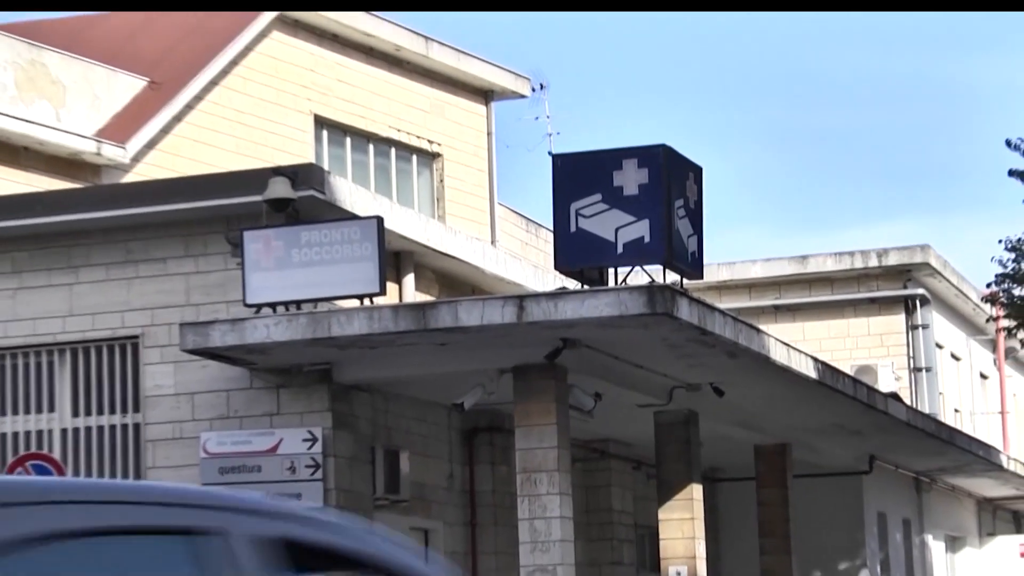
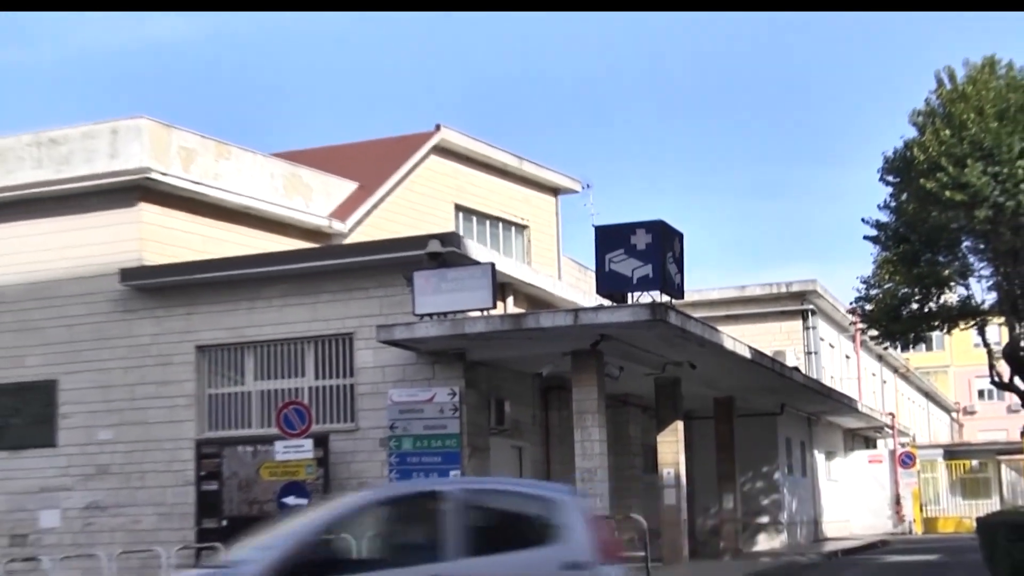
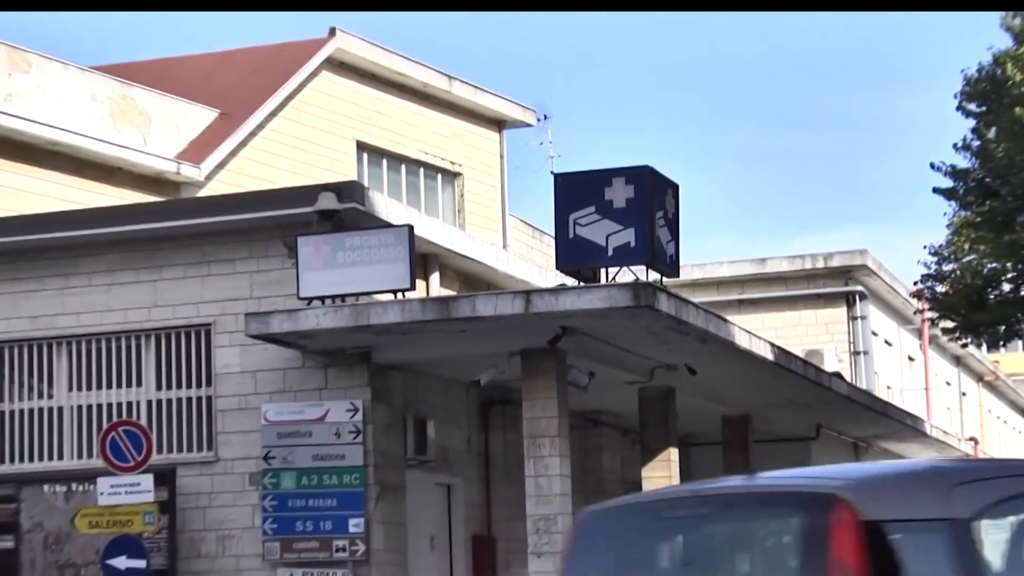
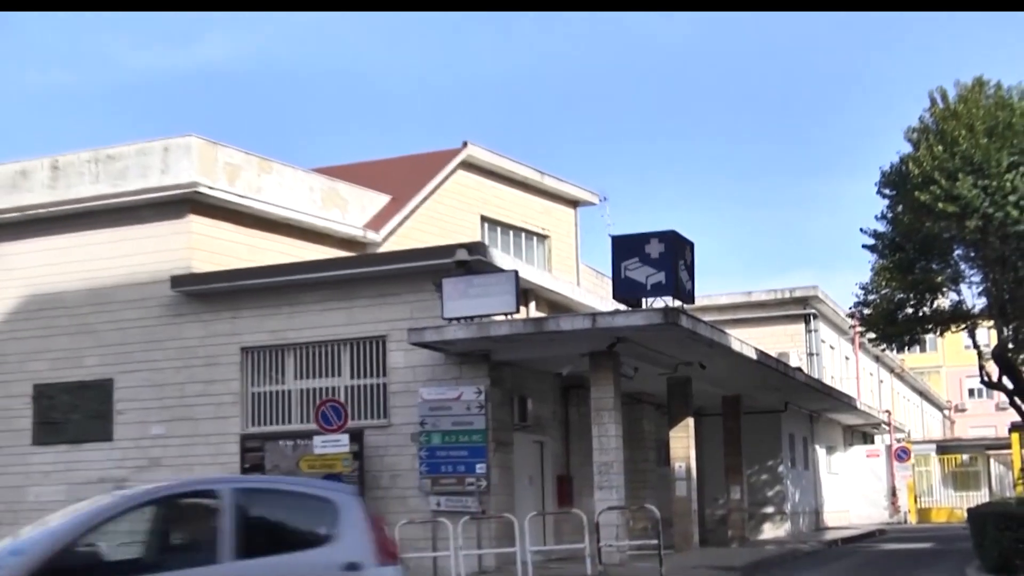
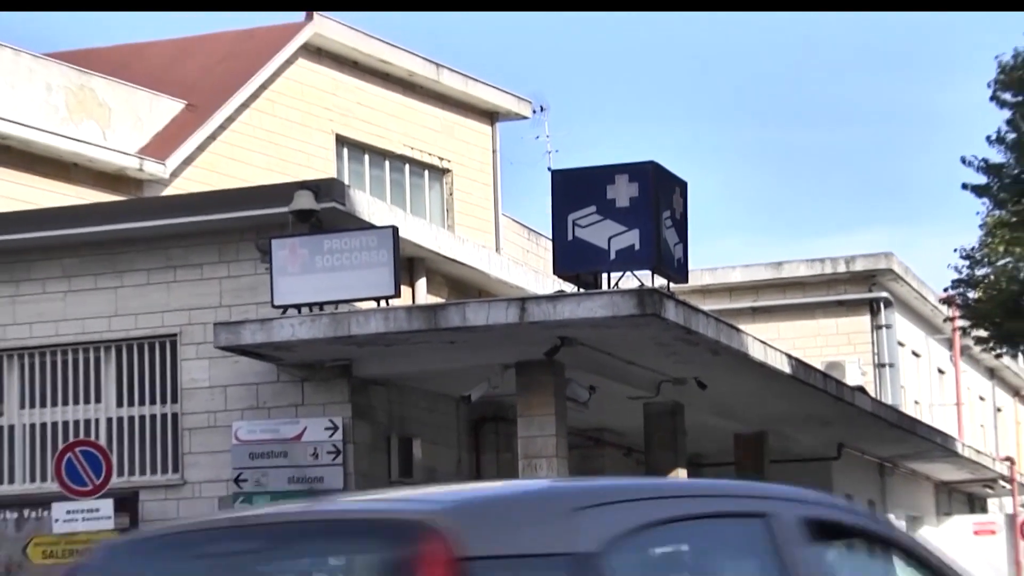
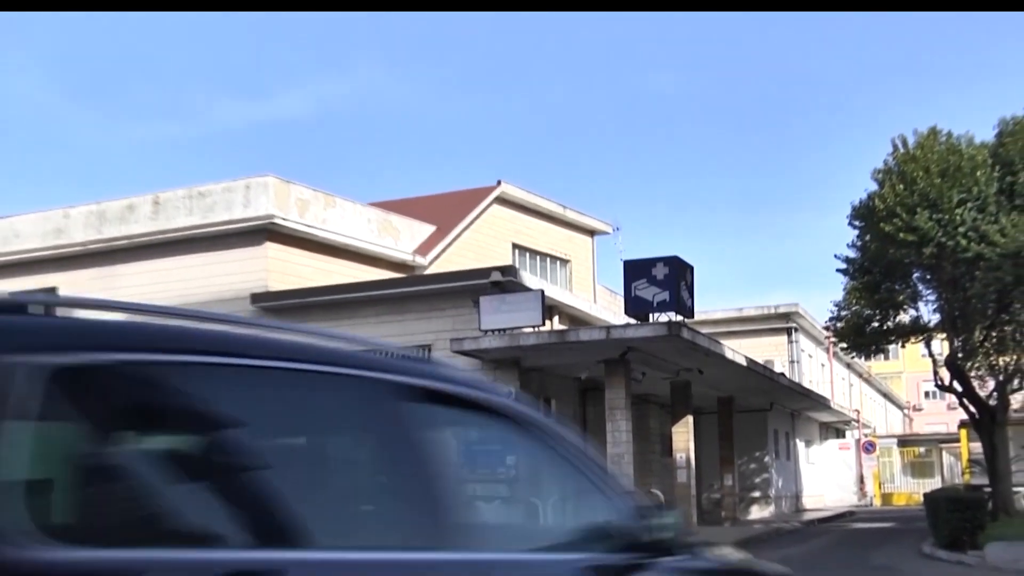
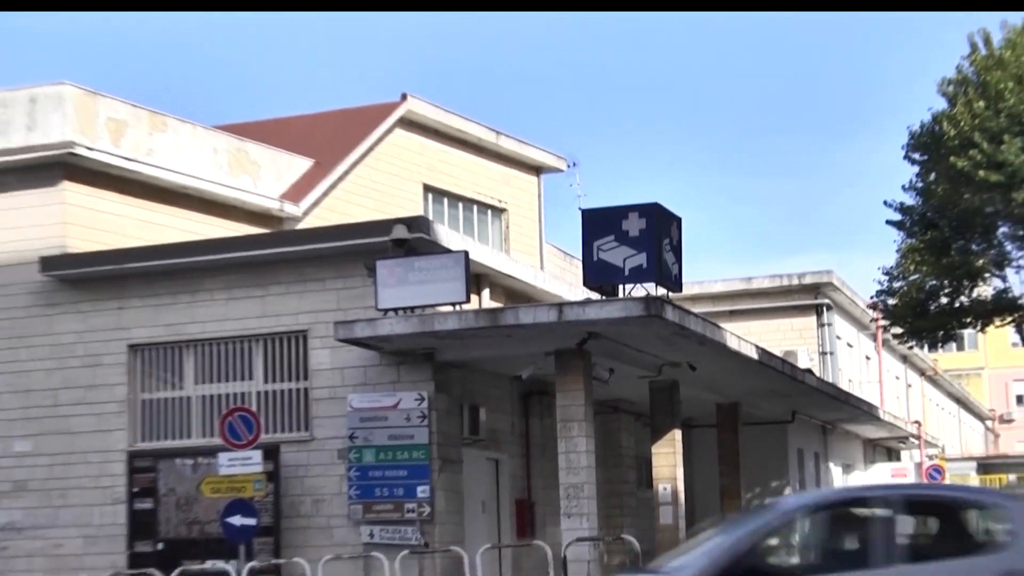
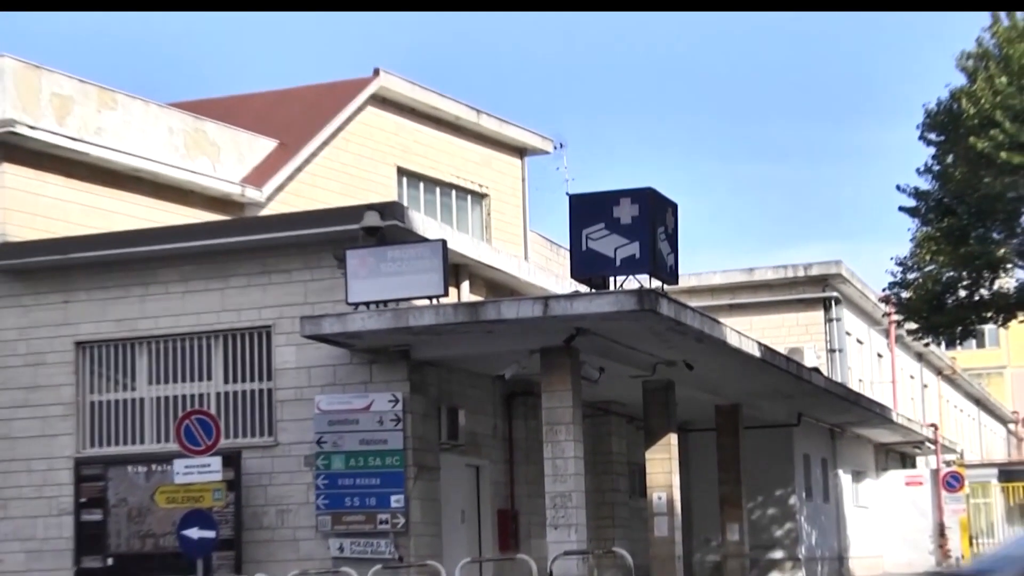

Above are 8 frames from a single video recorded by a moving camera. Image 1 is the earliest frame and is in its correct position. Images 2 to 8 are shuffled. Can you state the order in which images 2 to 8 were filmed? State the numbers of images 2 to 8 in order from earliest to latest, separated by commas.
5, 3, 8, 7, 2, 4, 6
